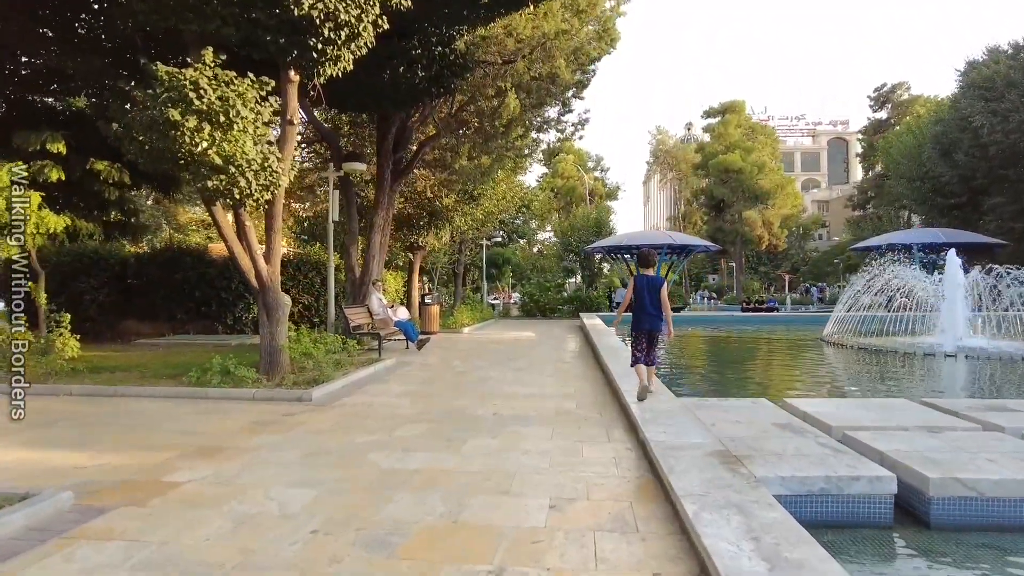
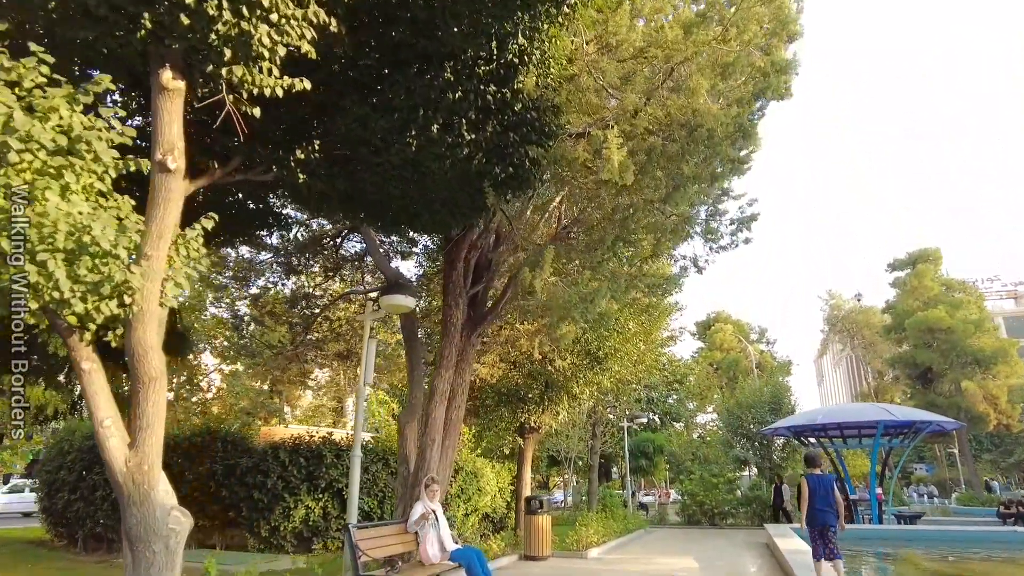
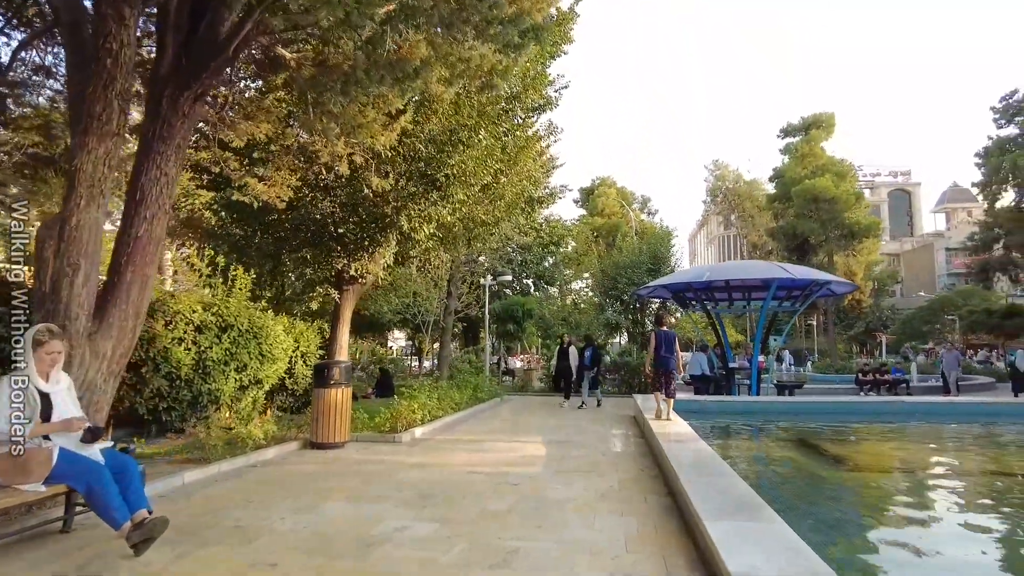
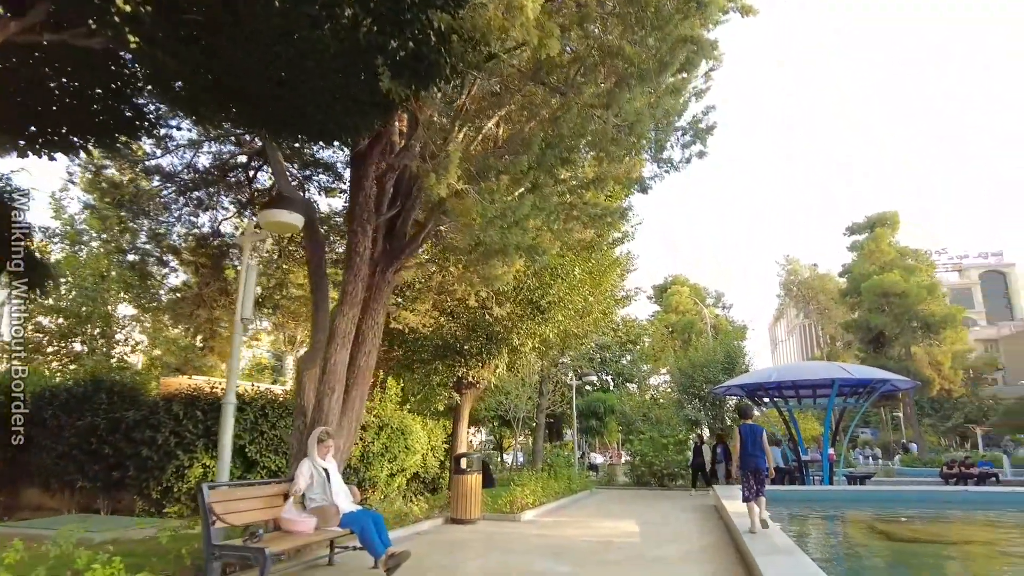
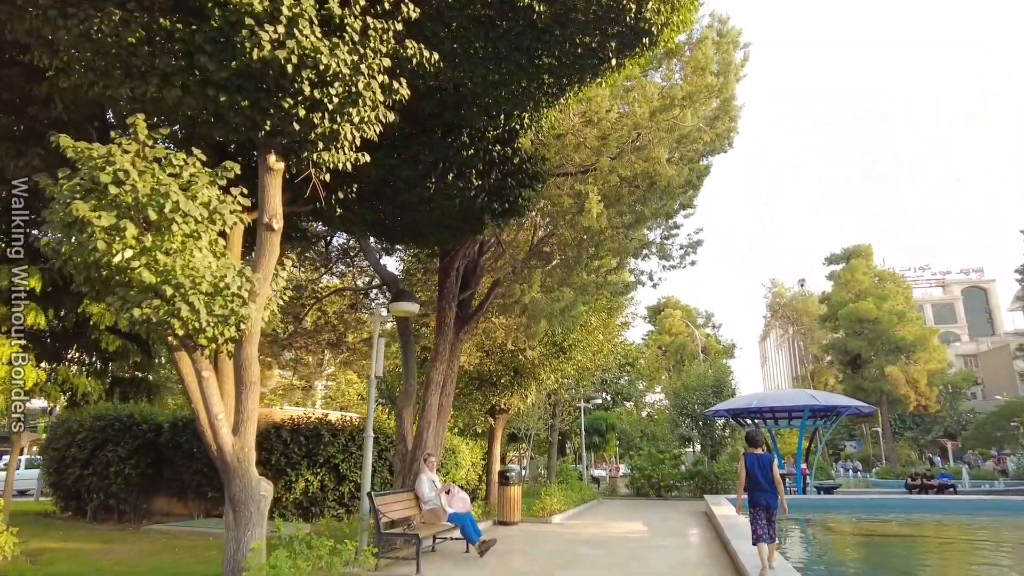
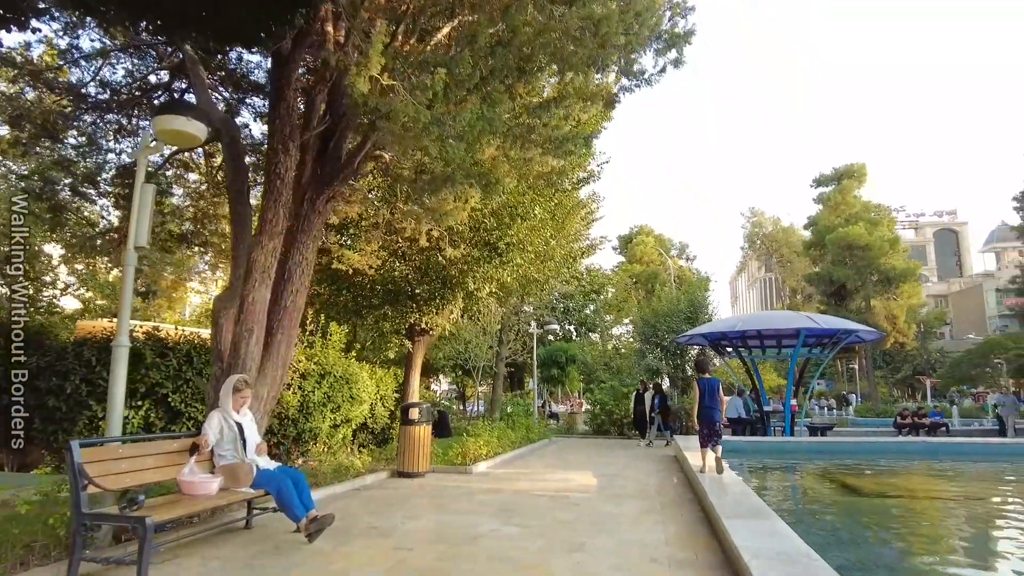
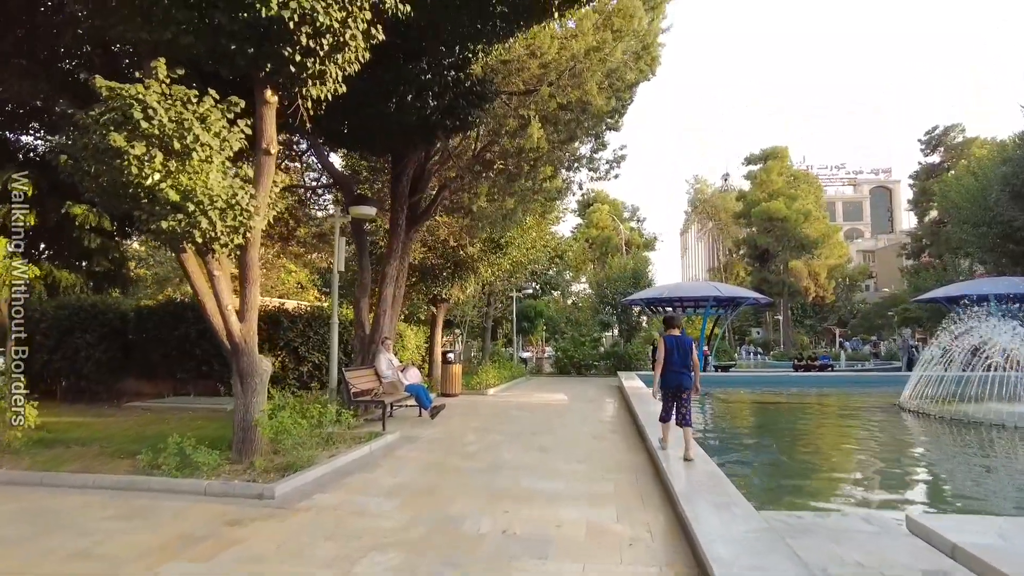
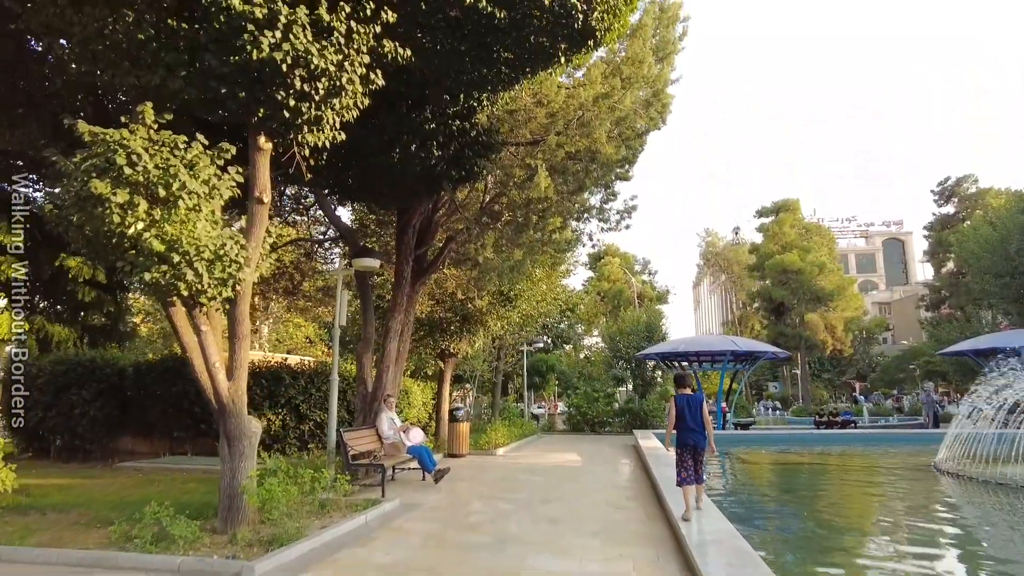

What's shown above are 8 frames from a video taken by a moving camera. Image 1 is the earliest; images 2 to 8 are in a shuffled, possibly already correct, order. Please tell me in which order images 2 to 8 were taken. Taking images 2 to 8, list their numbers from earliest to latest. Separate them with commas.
7, 8, 5, 2, 4, 6, 3
